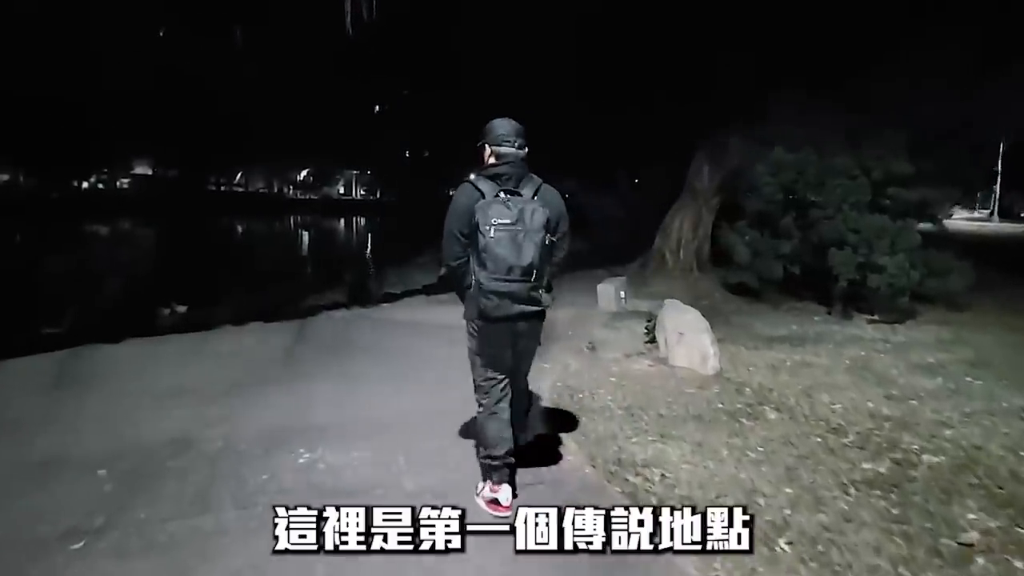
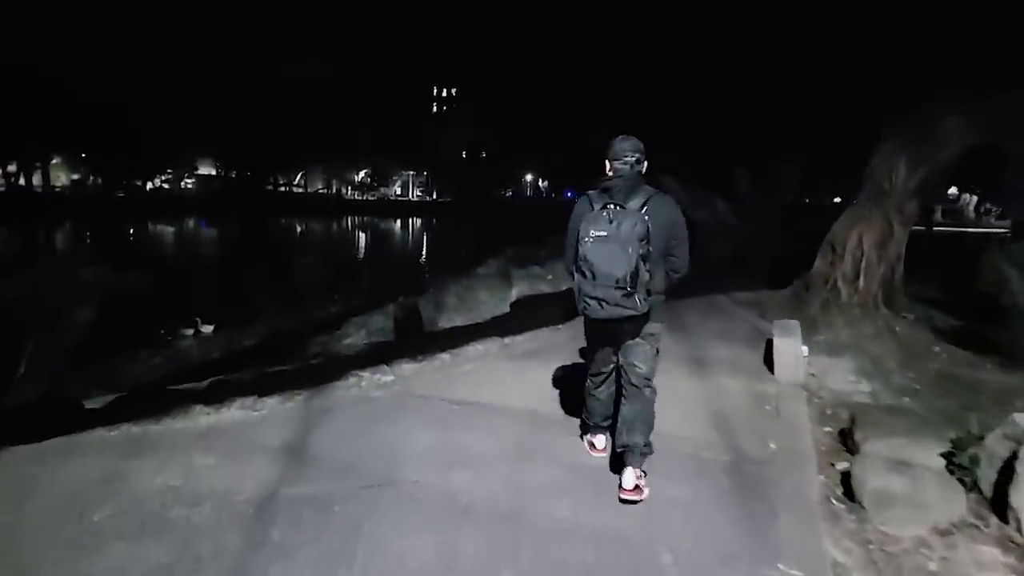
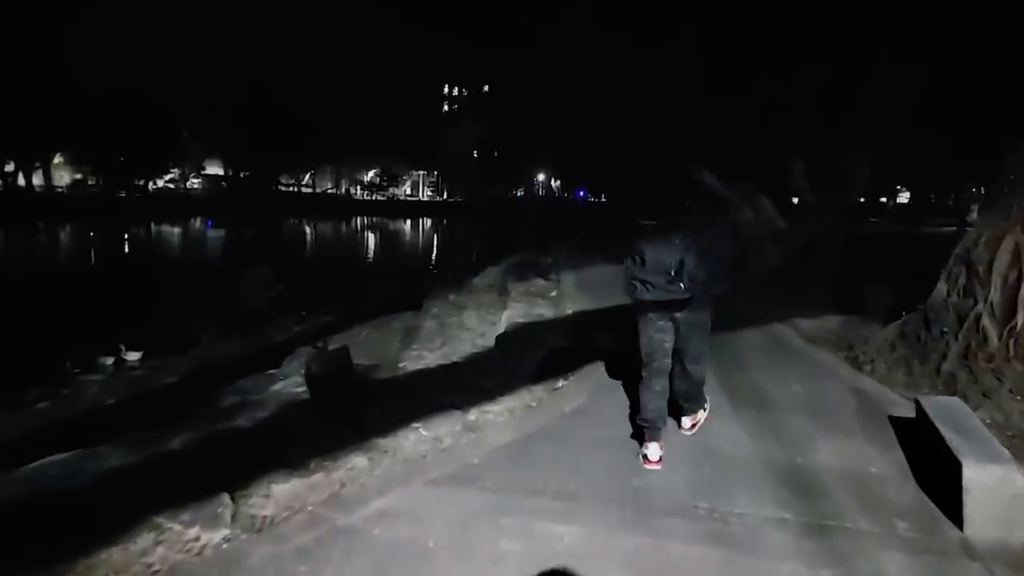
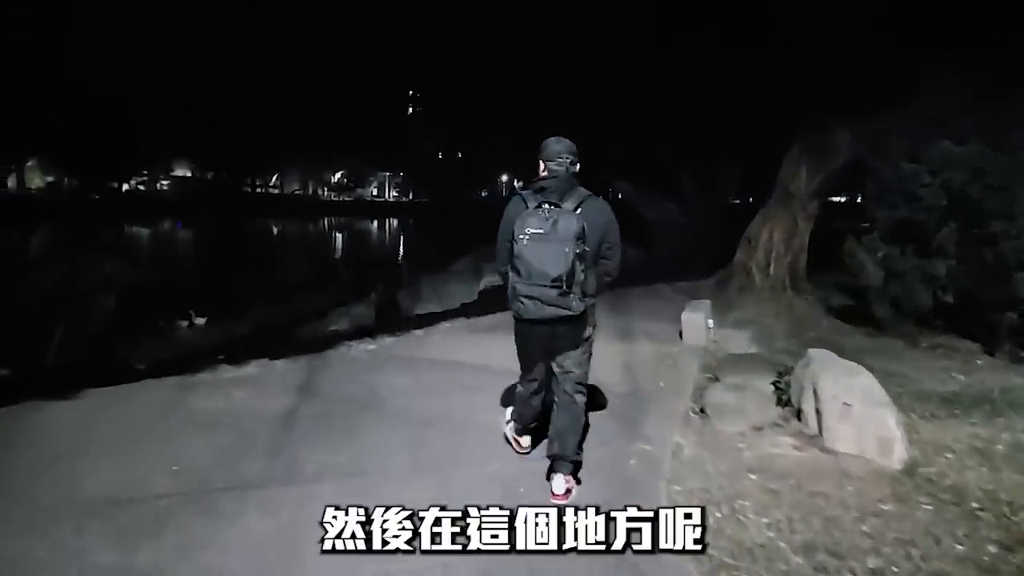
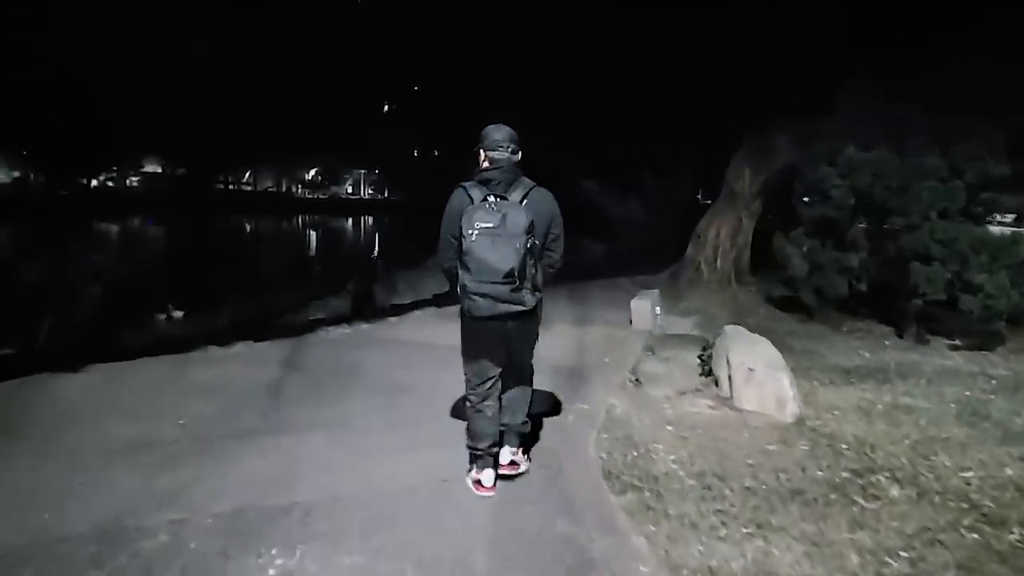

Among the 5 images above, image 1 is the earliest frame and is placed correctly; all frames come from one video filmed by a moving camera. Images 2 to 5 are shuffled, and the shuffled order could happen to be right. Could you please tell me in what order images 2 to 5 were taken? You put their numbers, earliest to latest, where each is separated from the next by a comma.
5, 4, 2, 3
